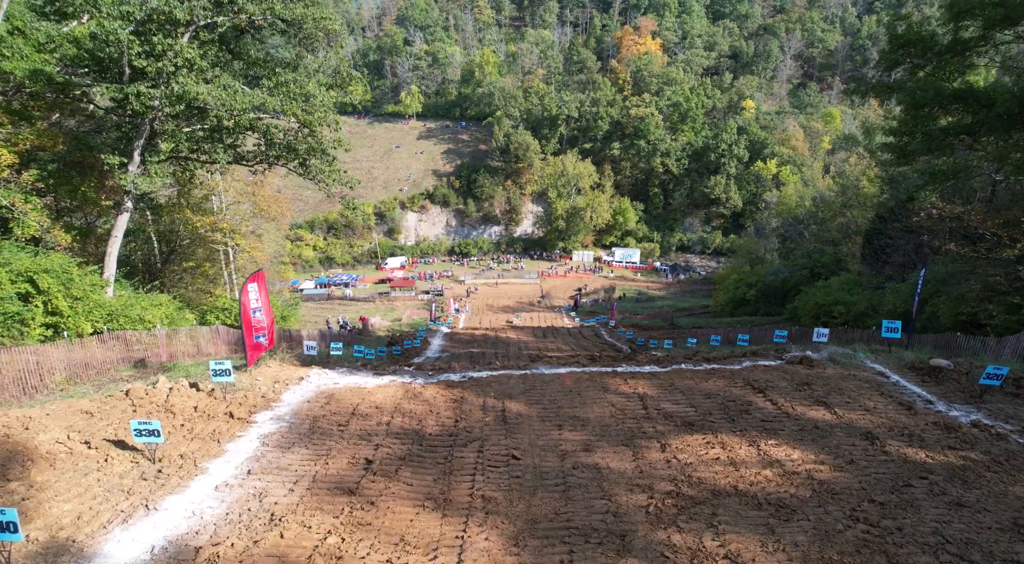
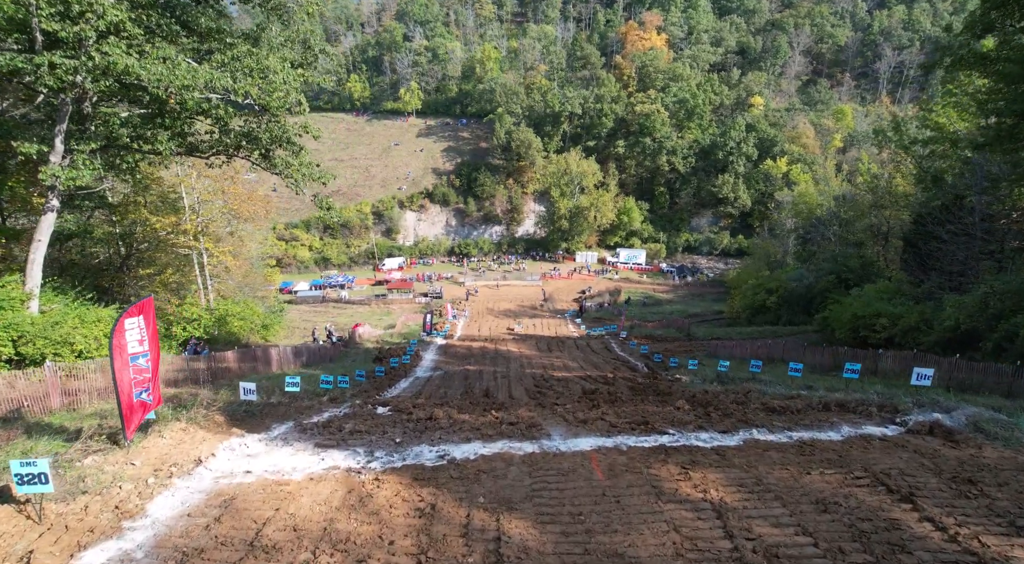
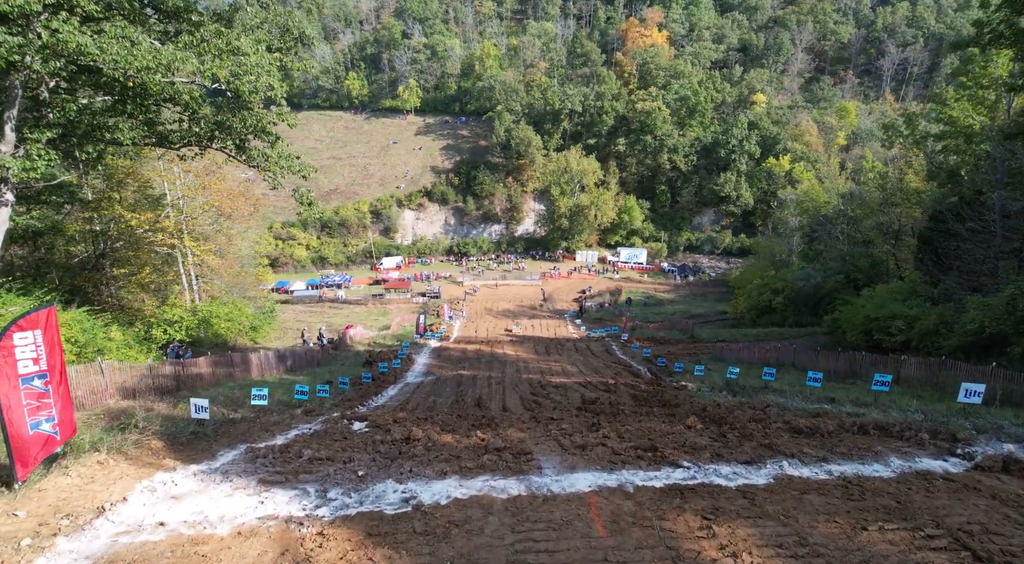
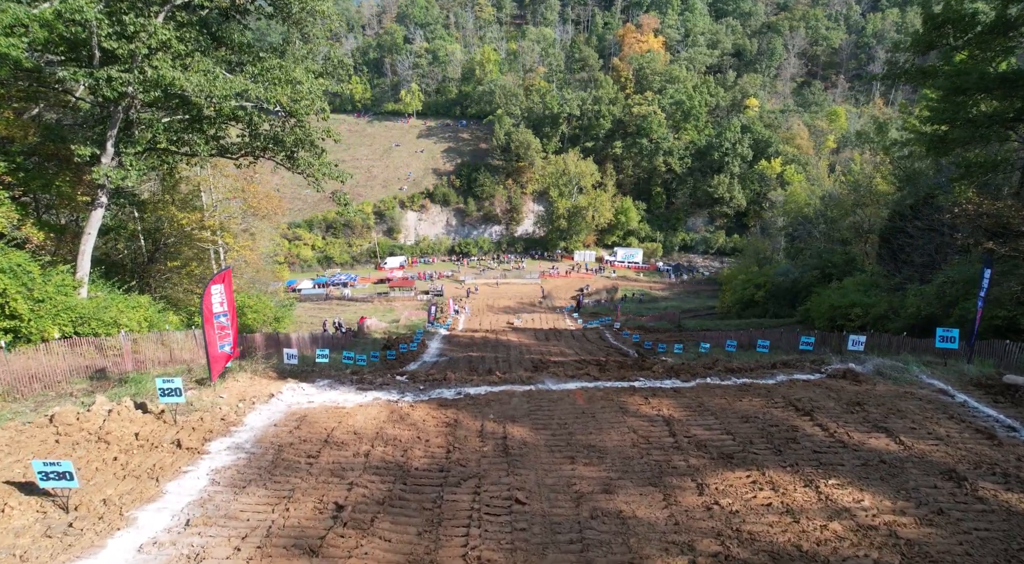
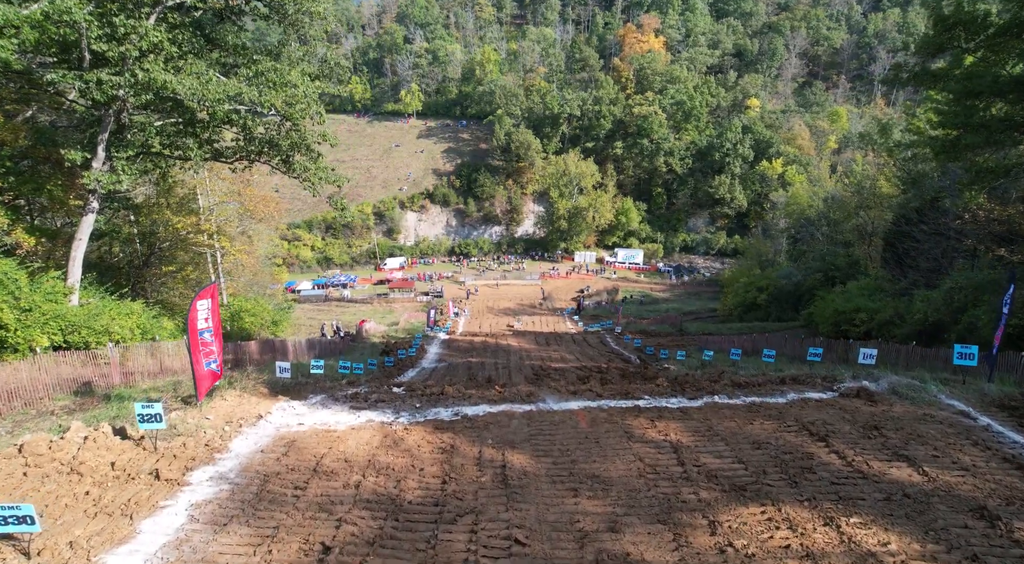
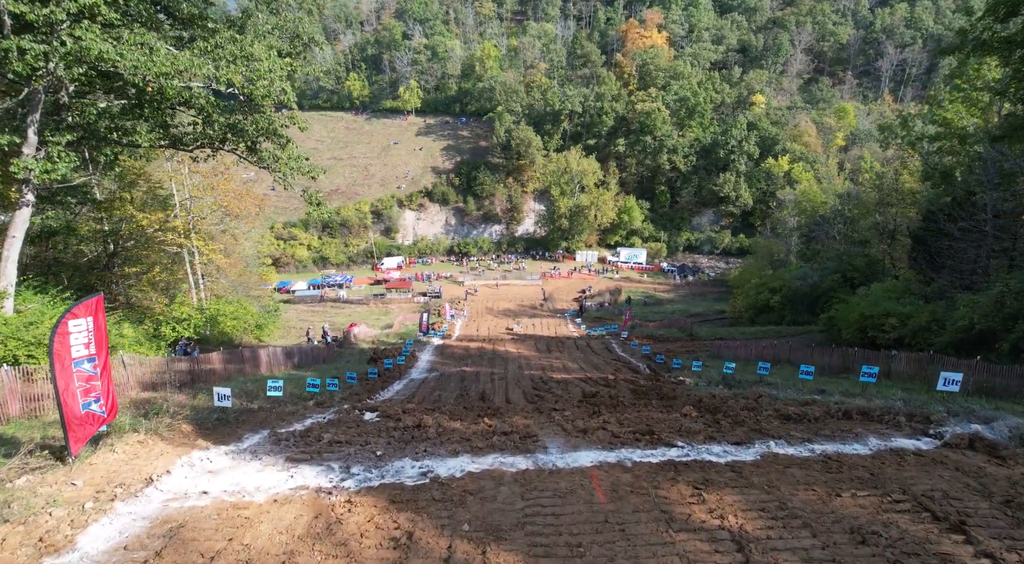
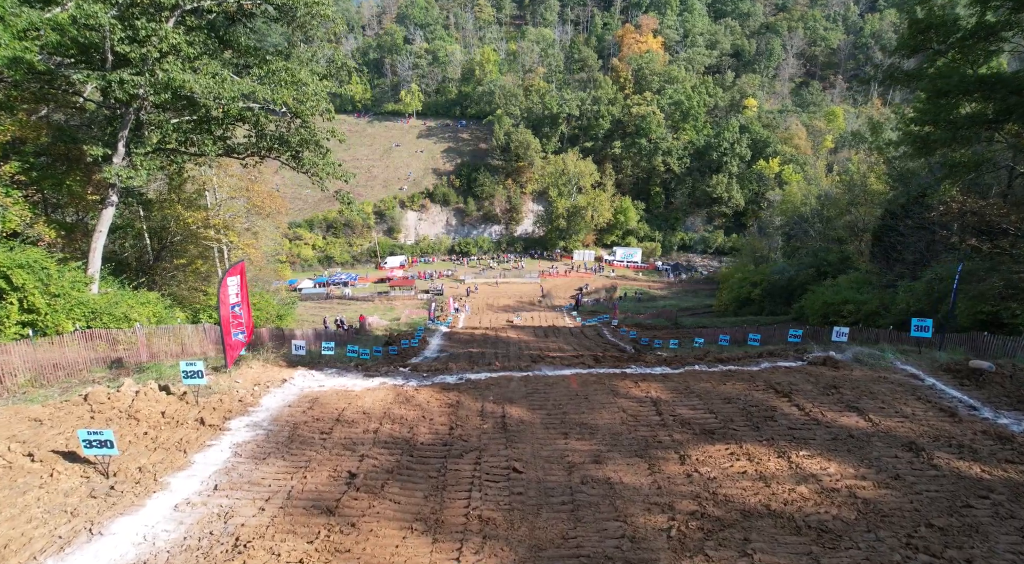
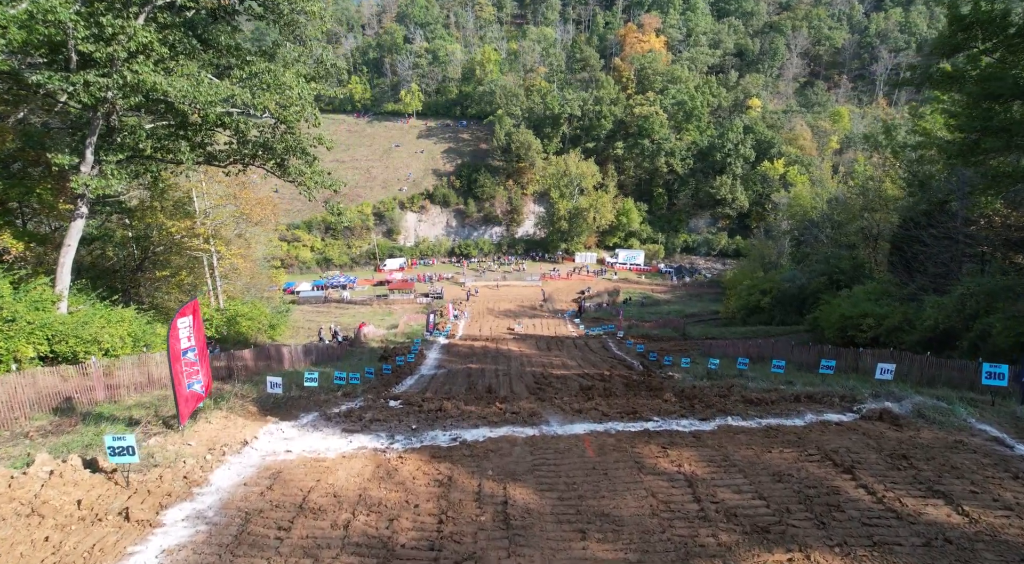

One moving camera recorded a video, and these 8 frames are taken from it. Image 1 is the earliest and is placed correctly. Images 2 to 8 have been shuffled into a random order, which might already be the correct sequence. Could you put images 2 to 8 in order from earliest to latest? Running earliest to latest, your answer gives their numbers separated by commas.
7, 4, 5, 8, 2, 6, 3
